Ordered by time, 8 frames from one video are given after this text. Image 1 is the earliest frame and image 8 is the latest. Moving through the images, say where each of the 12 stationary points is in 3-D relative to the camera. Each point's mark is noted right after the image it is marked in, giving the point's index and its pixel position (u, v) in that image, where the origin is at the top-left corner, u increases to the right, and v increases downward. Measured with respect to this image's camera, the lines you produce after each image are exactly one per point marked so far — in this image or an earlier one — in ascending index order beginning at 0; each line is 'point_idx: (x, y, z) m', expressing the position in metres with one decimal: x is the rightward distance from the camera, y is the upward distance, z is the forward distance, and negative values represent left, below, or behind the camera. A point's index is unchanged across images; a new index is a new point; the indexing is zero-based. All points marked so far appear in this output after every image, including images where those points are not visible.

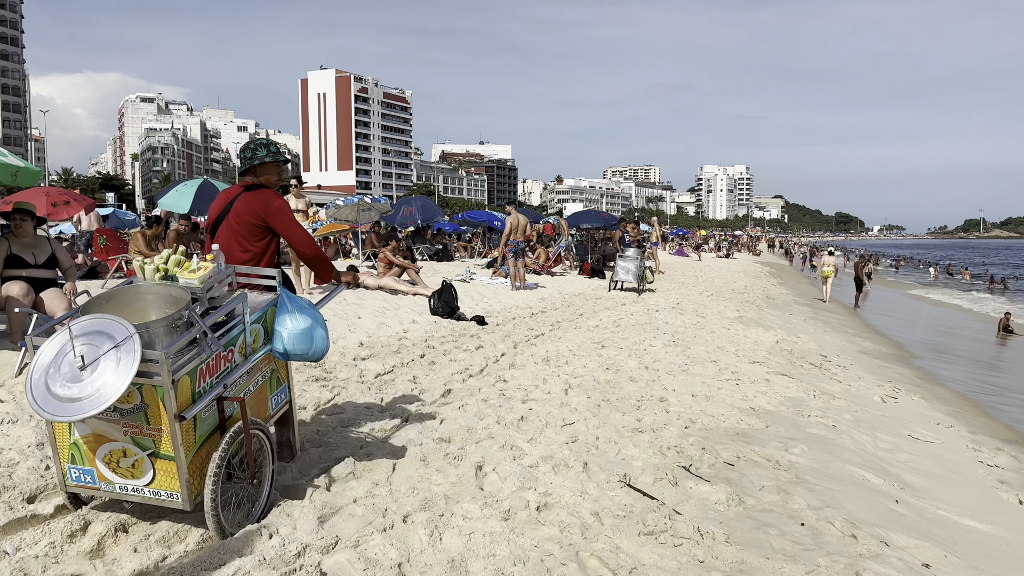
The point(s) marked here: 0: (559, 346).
0: (+0.4, -0.5, +6.9) m
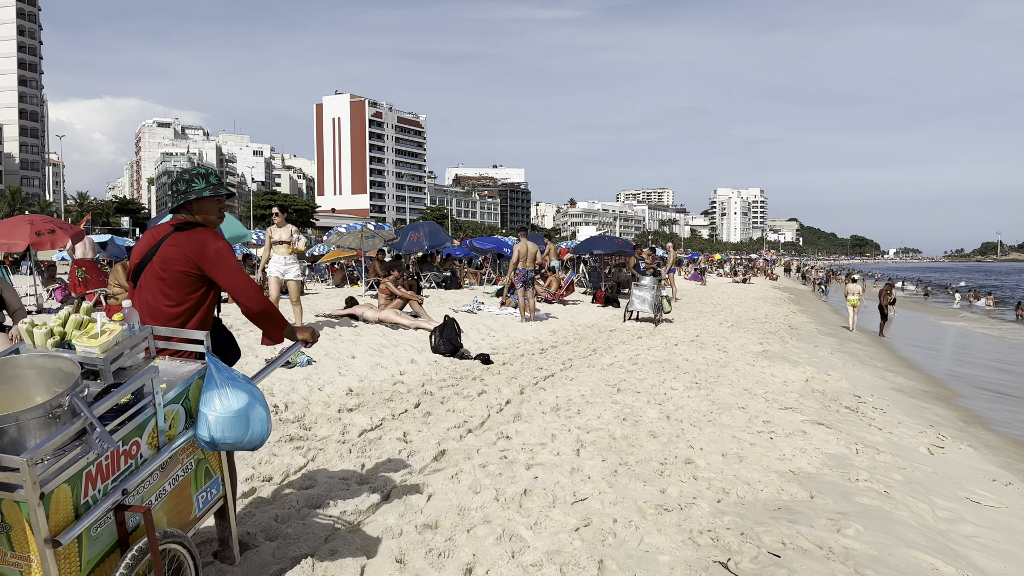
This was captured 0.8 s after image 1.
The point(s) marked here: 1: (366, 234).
0: (+0.5, -0.8, +6.3) m
1: (-2.4, +0.9, +12.7) m
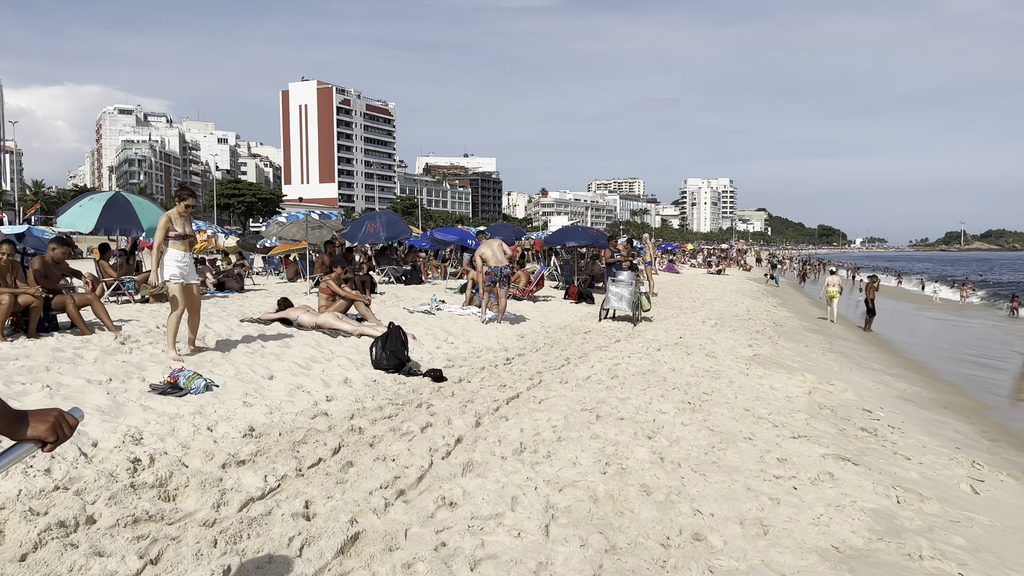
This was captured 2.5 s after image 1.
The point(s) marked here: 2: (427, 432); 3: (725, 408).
0: (+0.2, -0.9, +5.1) m
1: (-3.0, +0.9, +11.4) m
2: (-0.5, -0.9, +4.6) m
3: (+1.7, -0.9, +6.1) m
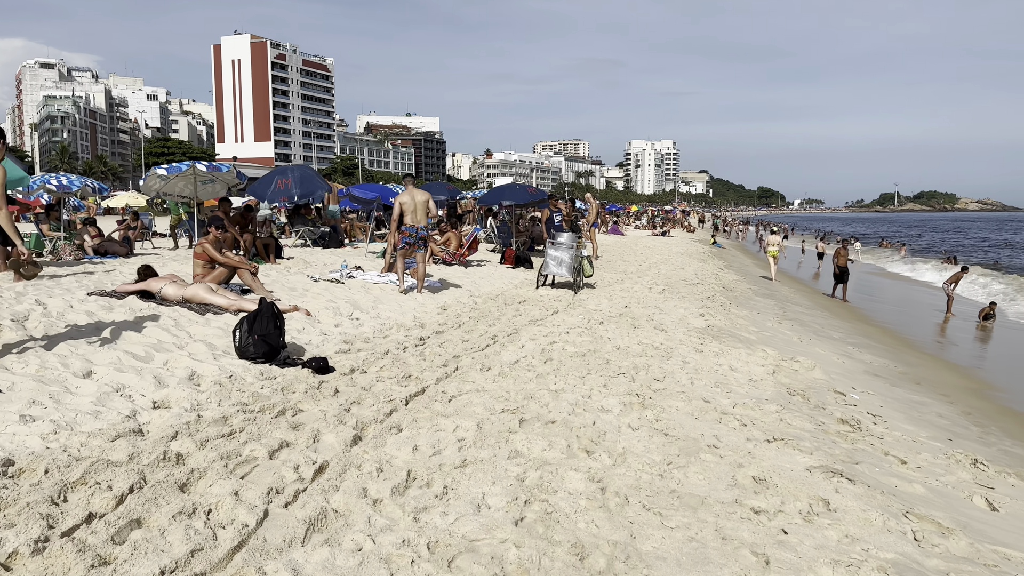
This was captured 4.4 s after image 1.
0: (-0.4, -0.7, +3.8) m
1: (-3.9, +1.4, +9.8) m
2: (-1.0, -0.7, +3.3) m
3: (+1.1, -0.7, +5.0) m
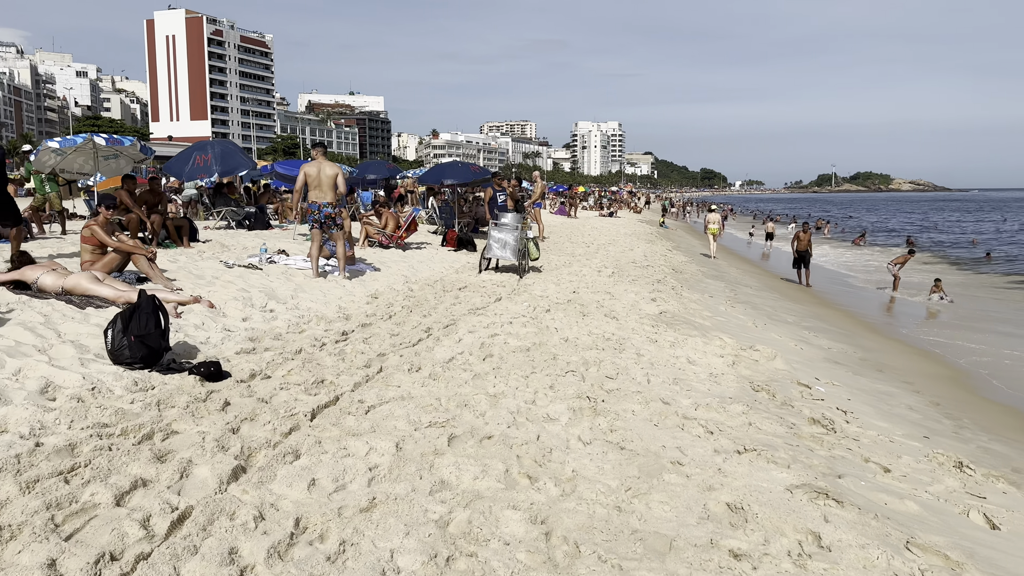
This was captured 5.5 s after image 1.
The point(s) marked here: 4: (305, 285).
0: (-0.7, -0.7, +3.1) m
1: (-4.6, +1.5, +8.8) m
2: (-1.2, -0.7, +2.5) m
3: (+0.7, -0.6, +4.3) m
4: (-1.9, 0.0, +7.2) m
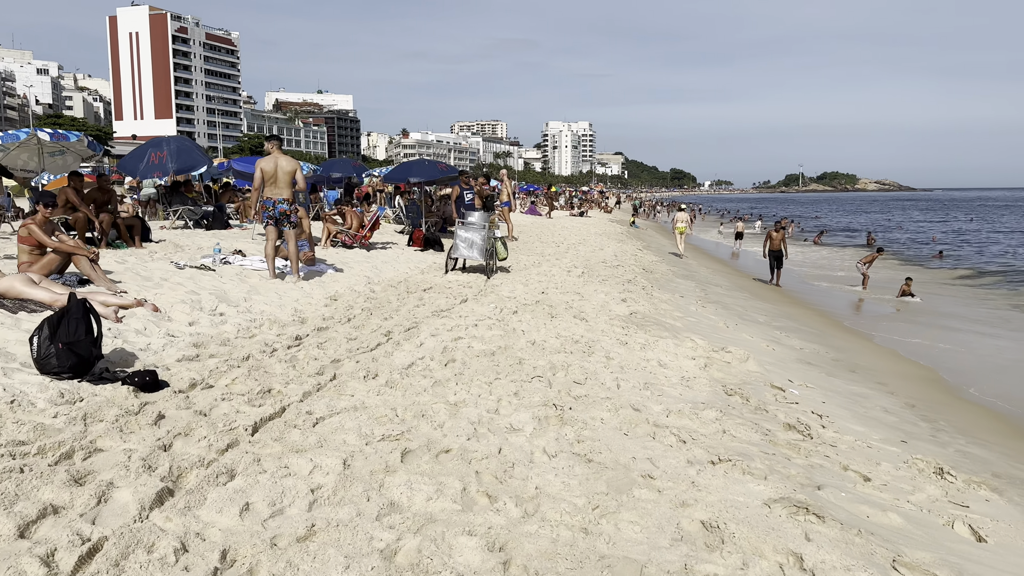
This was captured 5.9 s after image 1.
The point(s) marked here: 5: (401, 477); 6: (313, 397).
0: (-0.8, -0.7, +2.8) m
1: (-5.0, +1.5, +8.4) m
2: (-1.4, -0.7, +2.2) m
3: (+0.5, -0.6, +4.1) m
4: (-2.2, 0.0, +6.9) m
5: (-0.4, -0.7, +2.9) m
6: (-1.0, -0.5, +3.9) m
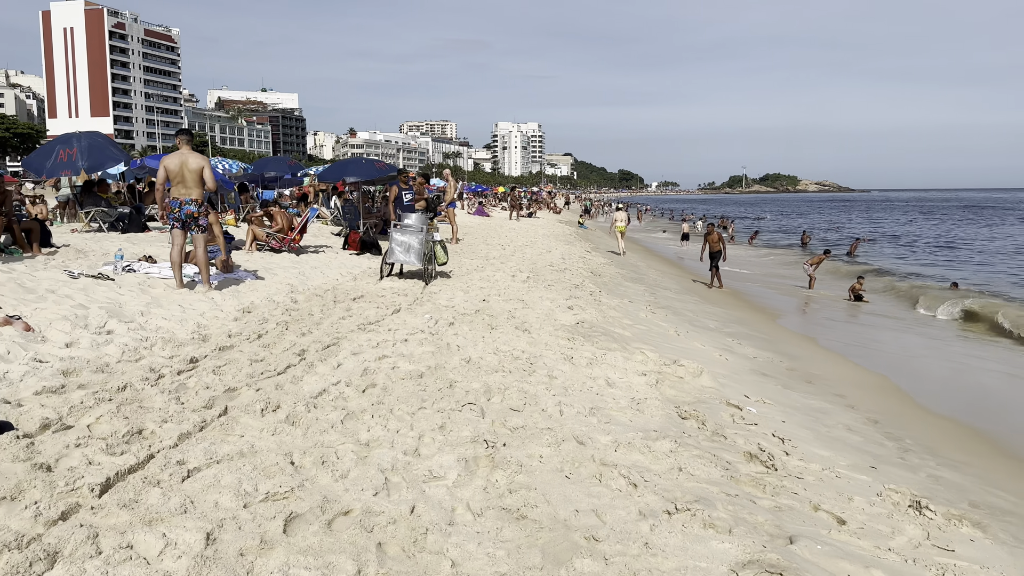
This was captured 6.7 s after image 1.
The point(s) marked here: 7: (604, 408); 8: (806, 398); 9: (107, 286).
0: (-1.1, -0.8, +2.2) m
1: (-5.6, +1.4, +7.4) m
2: (-1.6, -0.8, +1.5) m
3: (+0.1, -0.7, +3.6) m
4: (-2.7, -0.1, +6.1) m
5: (-0.7, -0.8, +2.3) m
6: (-1.3, -0.6, +3.2) m
7: (+0.5, -0.7, +4.3) m
8: (+2.3, -0.9, +6.2) m
9: (-3.3, 0.0, +6.2) m
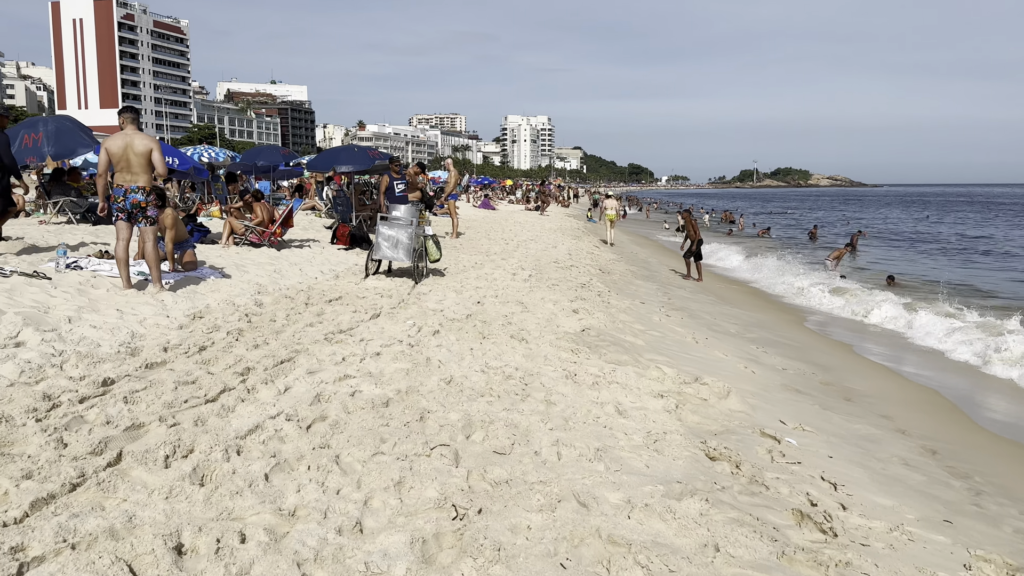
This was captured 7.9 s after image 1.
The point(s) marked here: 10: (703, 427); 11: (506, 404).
0: (-1.2, -0.8, +1.3) m
1: (-5.6, +1.4, +6.6) m
2: (-1.7, -0.8, +0.7) m
3: (+0.1, -0.8, +2.7) m
4: (-2.8, -0.1, +5.3) m
5: (-0.8, -0.8, +1.4) m
6: (-1.4, -0.7, +2.4) m
7: (+0.4, -0.7, +3.5) m
8: (+2.3, -0.9, +5.3) m
9: (-3.3, 0.0, +5.4) m
10: (+1.0, -0.8, +4.2) m
11: (0.0, -0.6, +4.0) m
